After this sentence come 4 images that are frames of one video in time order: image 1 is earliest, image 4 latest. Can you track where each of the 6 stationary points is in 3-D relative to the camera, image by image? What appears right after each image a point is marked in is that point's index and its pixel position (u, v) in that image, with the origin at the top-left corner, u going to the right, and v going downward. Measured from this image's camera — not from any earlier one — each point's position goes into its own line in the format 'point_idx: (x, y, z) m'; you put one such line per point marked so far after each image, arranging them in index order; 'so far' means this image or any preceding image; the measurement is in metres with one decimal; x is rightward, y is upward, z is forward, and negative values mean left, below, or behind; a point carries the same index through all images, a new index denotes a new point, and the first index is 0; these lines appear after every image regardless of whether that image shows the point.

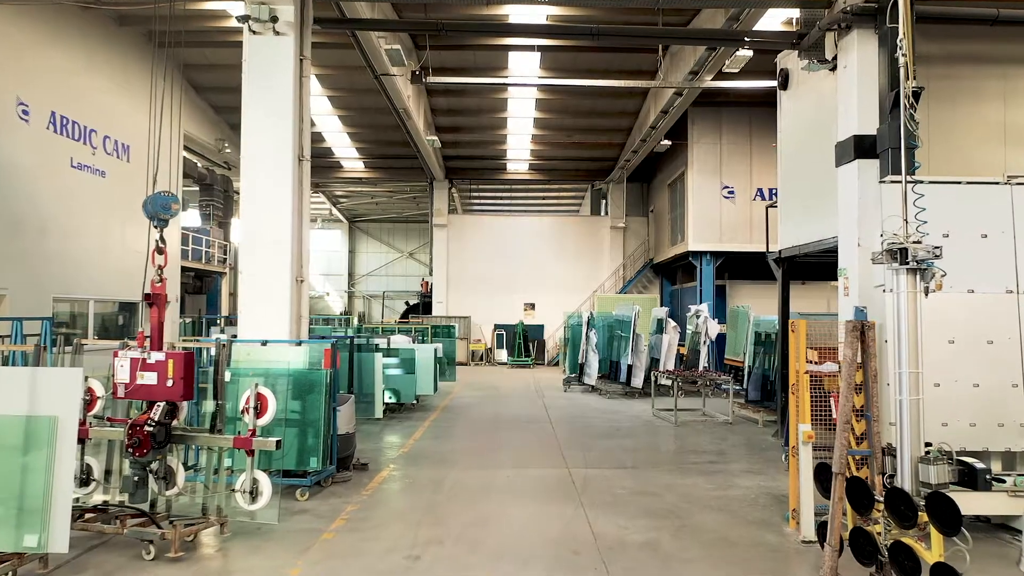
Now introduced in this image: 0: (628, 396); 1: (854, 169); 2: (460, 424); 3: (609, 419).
0: (+1.6, -1.5, +10.1) m
1: (+2.3, +0.8, +4.9) m
2: (-0.5, -1.4, +7.5) m
3: (+1.0, -1.4, +7.6) m
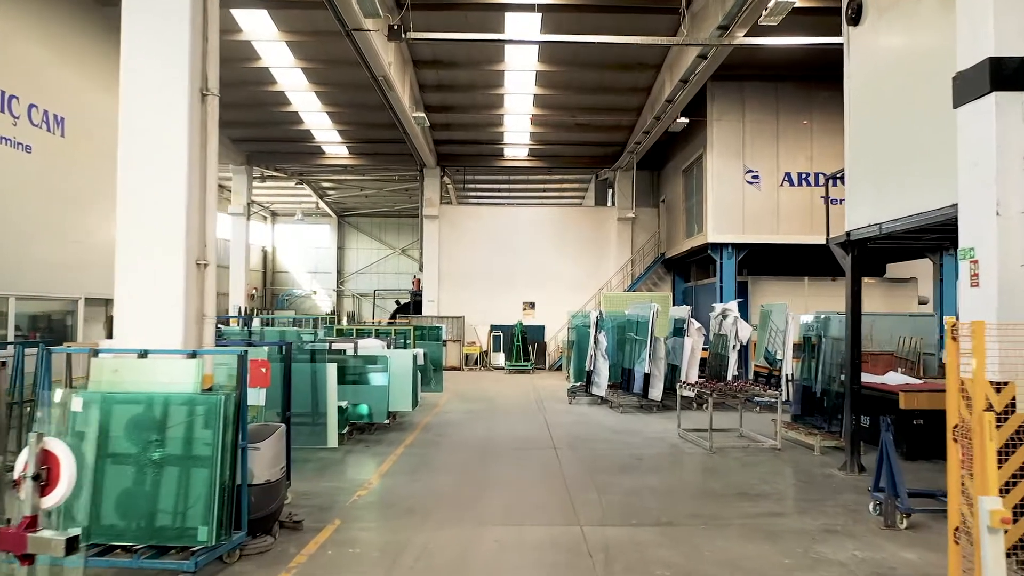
0: (+1.6, -1.5, +8.7) m
1: (+2.2, +0.9, +3.4) m
2: (-0.6, -1.3, +6.0) m
3: (+1.0, -1.3, +6.2) m
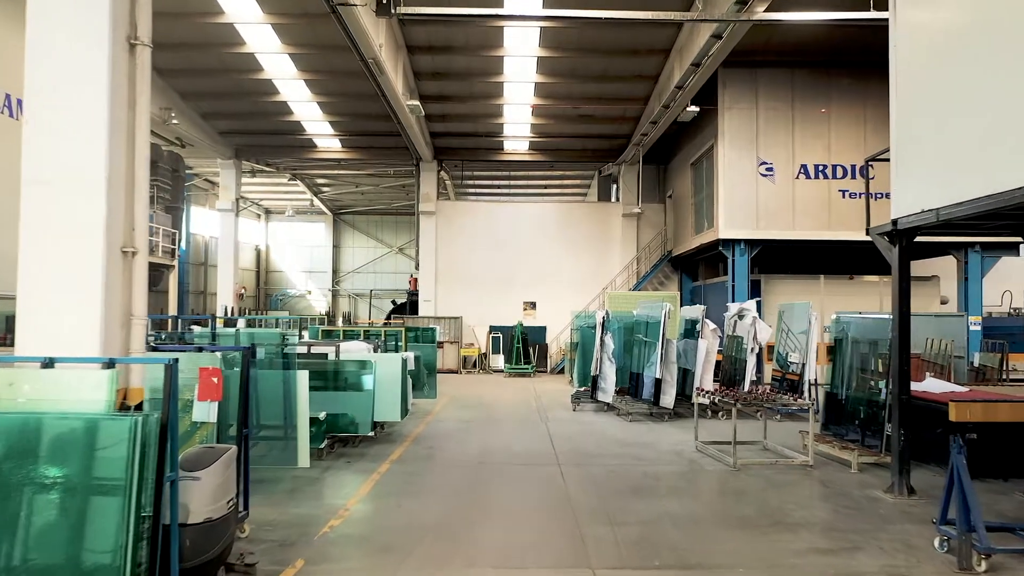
0: (+1.6, -1.4, +8.0) m
1: (+2.2, +0.9, +2.8) m
2: (-0.6, -1.3, +5.4) m
3: (+1.0, -1.3, +5.5) m
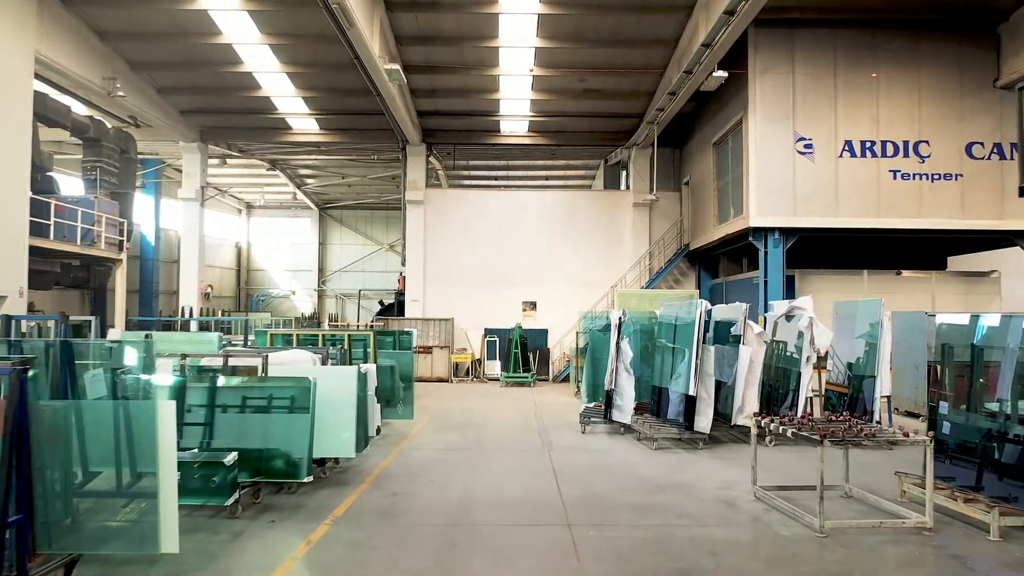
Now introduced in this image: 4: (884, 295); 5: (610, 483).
0: (+1.5, -1.4, +6.5) m
1: (+2.2, +1.0, +1.2) m
2: (-0.6, -1.3, +3.8) m
3: (+0.9, -1.2, +3.9) m
4: (+5.2, -0.1, +10.2) m
5: (+0.6, -1.3, +4.8) m
